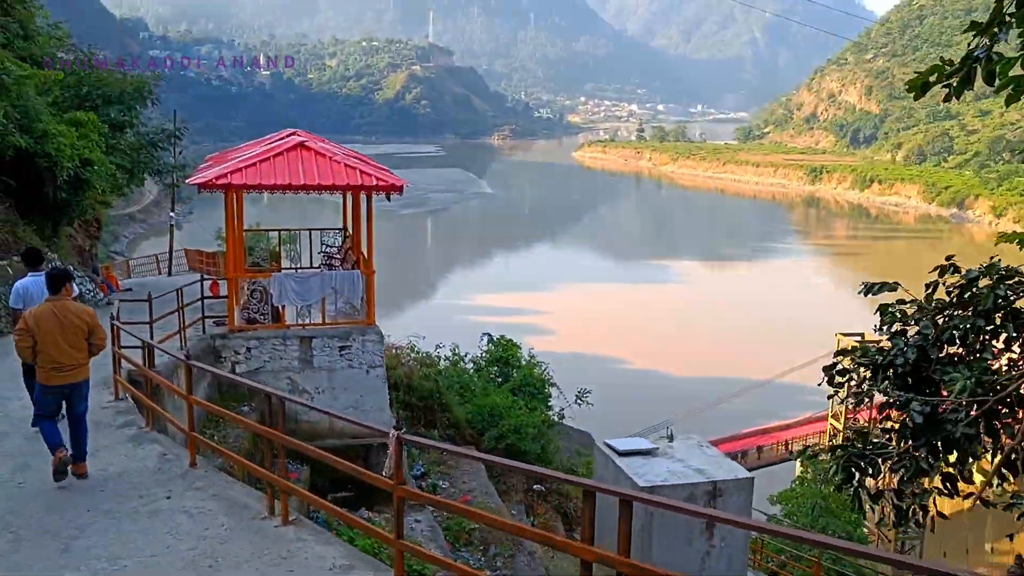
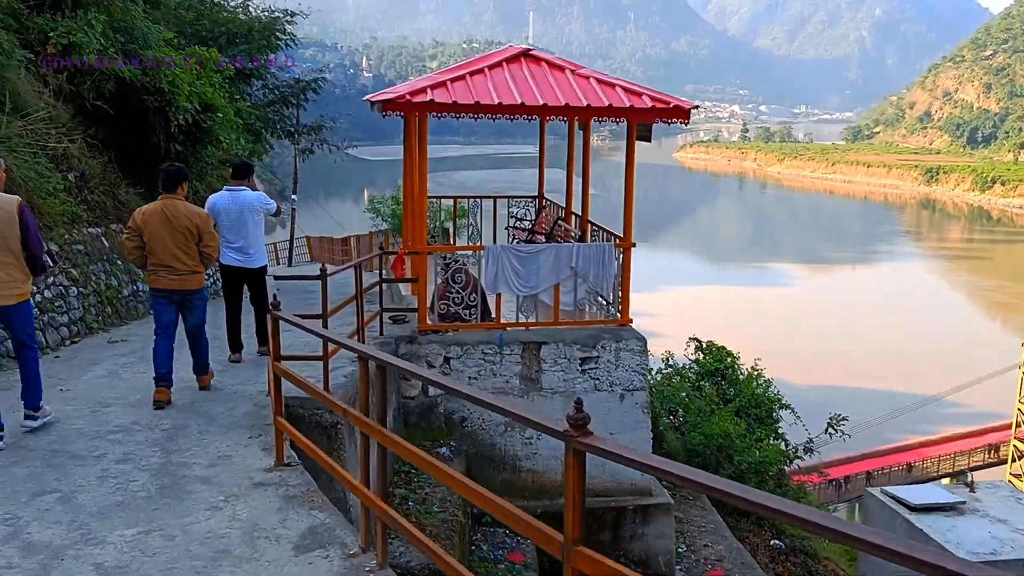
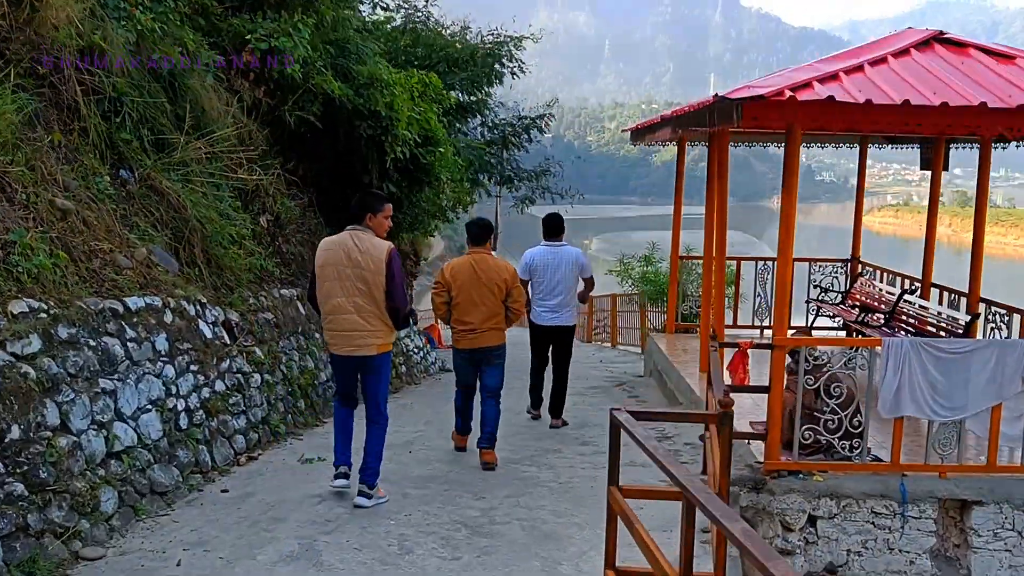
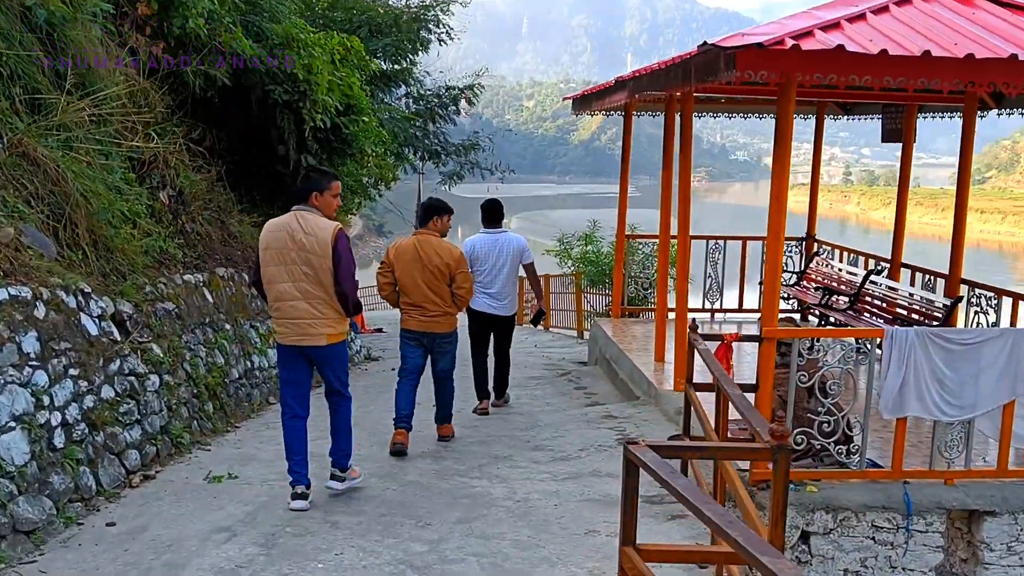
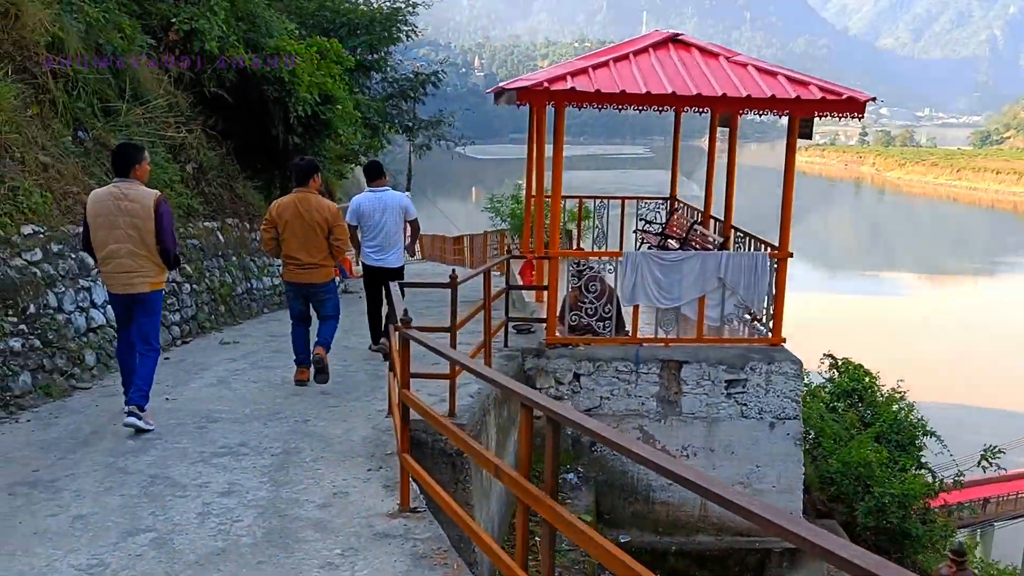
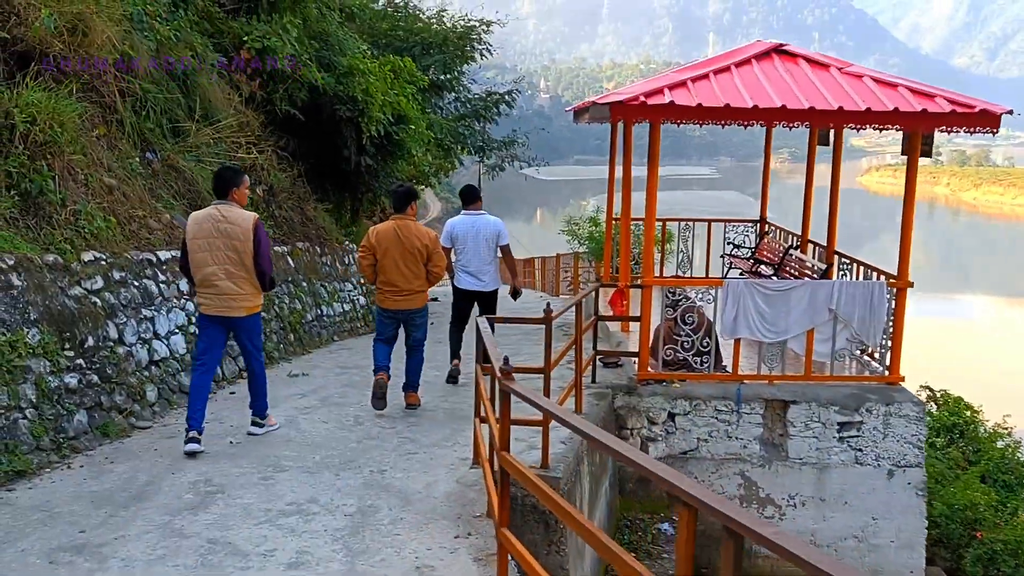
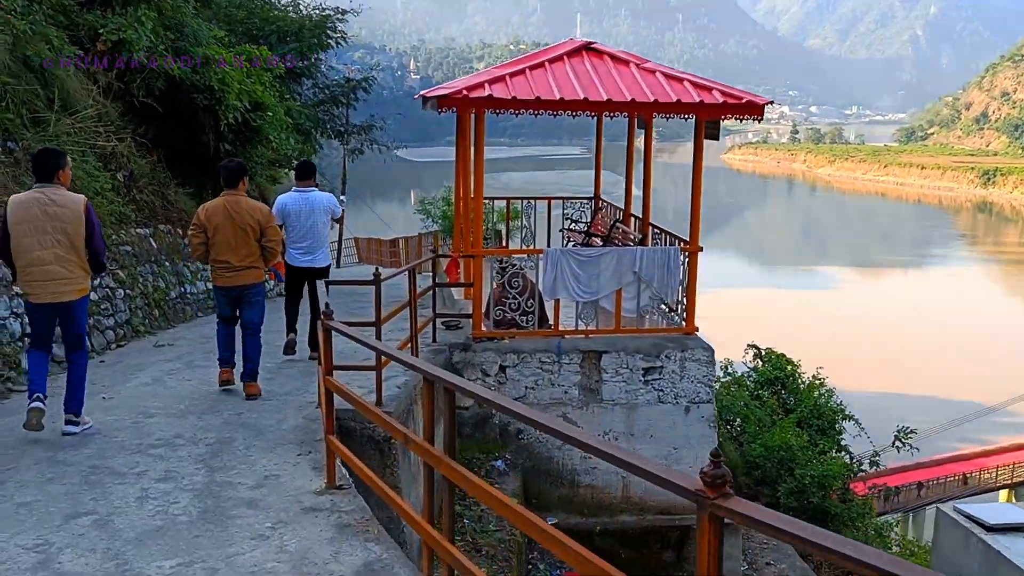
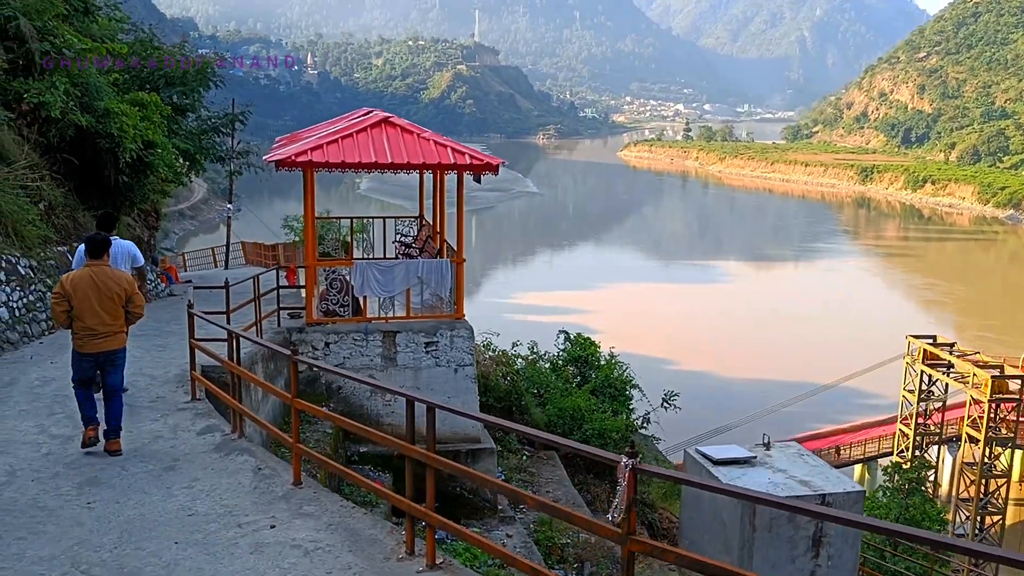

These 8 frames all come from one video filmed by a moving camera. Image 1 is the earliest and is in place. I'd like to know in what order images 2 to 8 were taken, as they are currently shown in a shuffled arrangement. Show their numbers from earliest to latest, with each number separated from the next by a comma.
8, 2, 7, 5, 6, 3, 4
